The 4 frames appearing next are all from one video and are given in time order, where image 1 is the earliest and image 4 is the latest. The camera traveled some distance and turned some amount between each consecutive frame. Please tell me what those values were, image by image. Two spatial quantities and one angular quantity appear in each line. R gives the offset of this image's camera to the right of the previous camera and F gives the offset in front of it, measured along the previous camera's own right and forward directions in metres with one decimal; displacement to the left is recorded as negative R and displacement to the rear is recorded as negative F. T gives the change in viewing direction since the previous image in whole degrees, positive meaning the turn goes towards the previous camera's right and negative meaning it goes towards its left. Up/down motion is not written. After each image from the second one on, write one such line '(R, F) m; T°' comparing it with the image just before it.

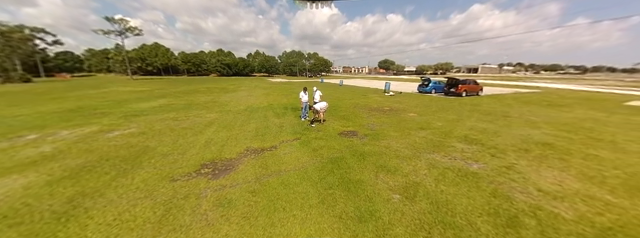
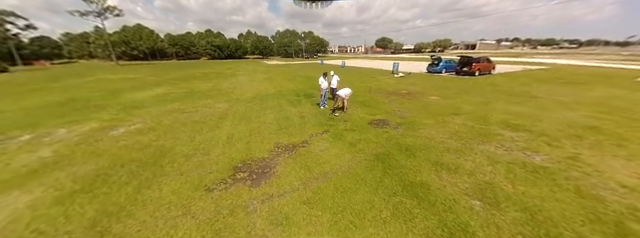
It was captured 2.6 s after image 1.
(-1.2, +0.7) m; +1°
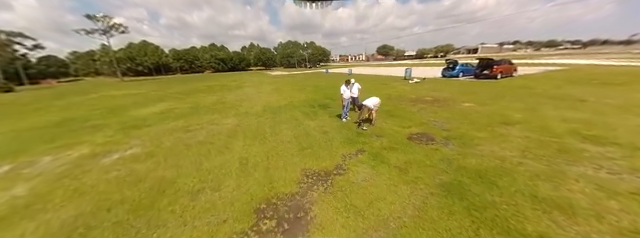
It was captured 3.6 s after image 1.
(-0.9, +1.0) m; -1°
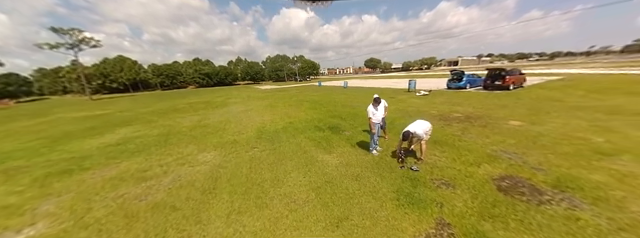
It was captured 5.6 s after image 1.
(-0.9, +2.1) m; +3°
